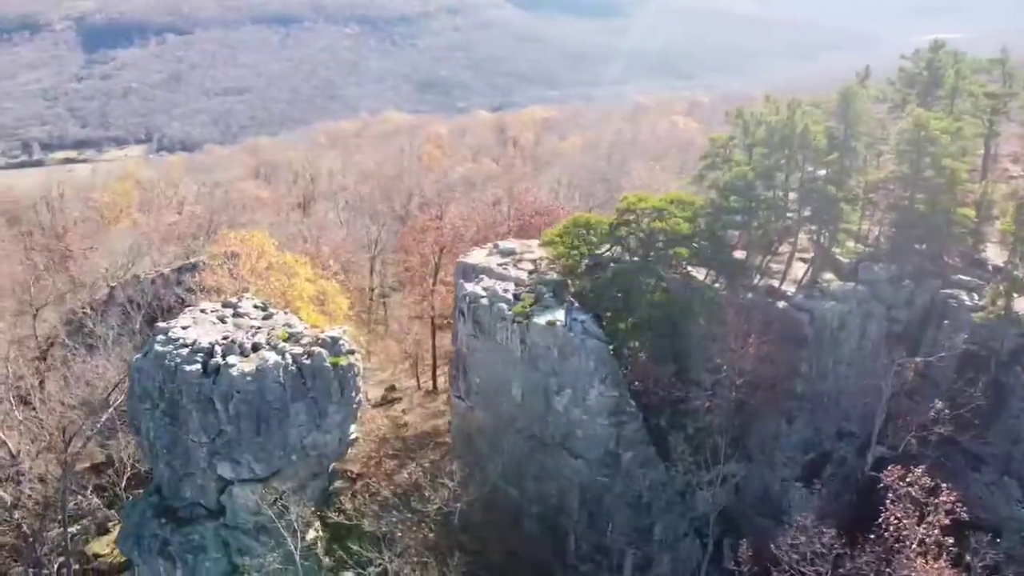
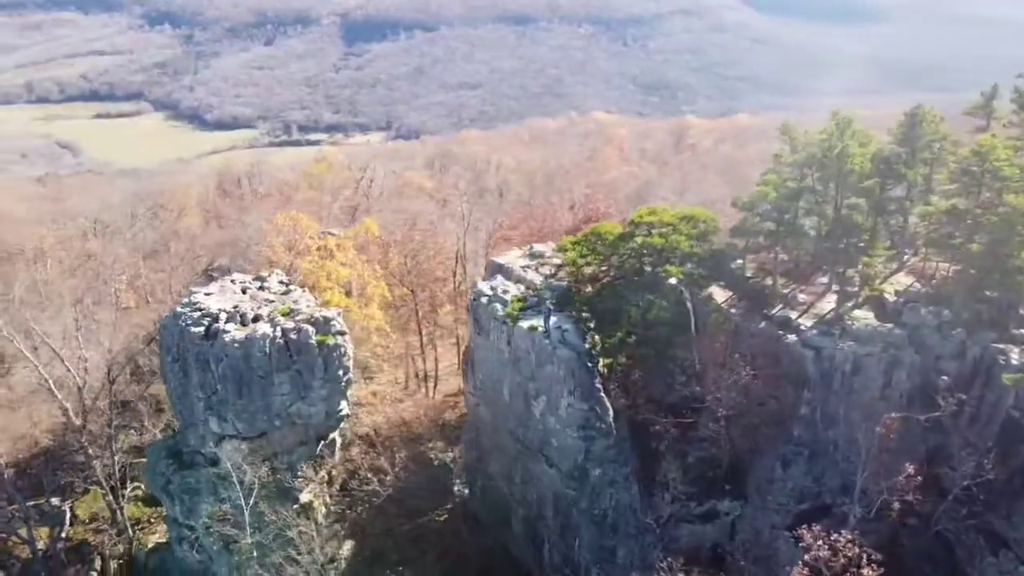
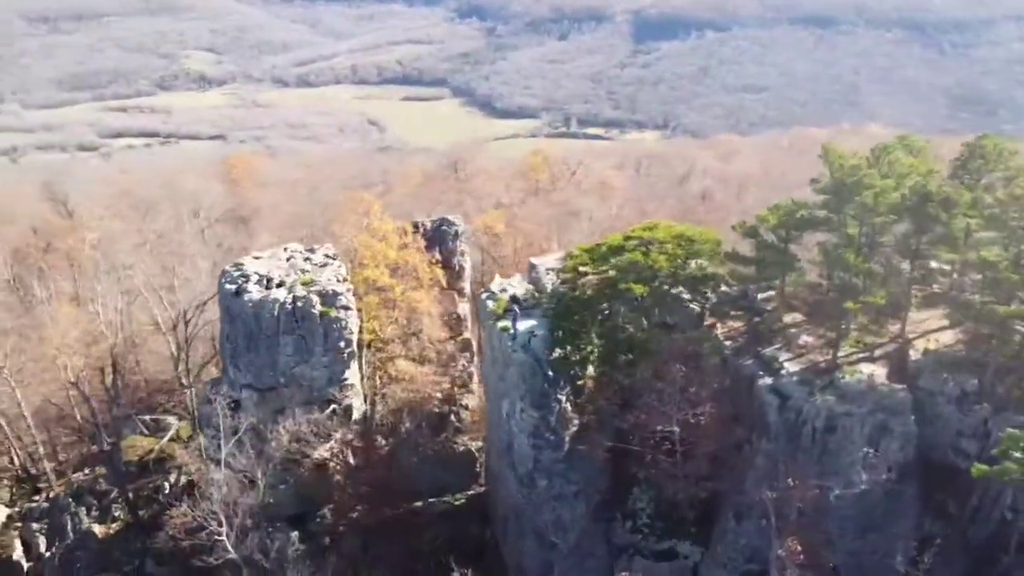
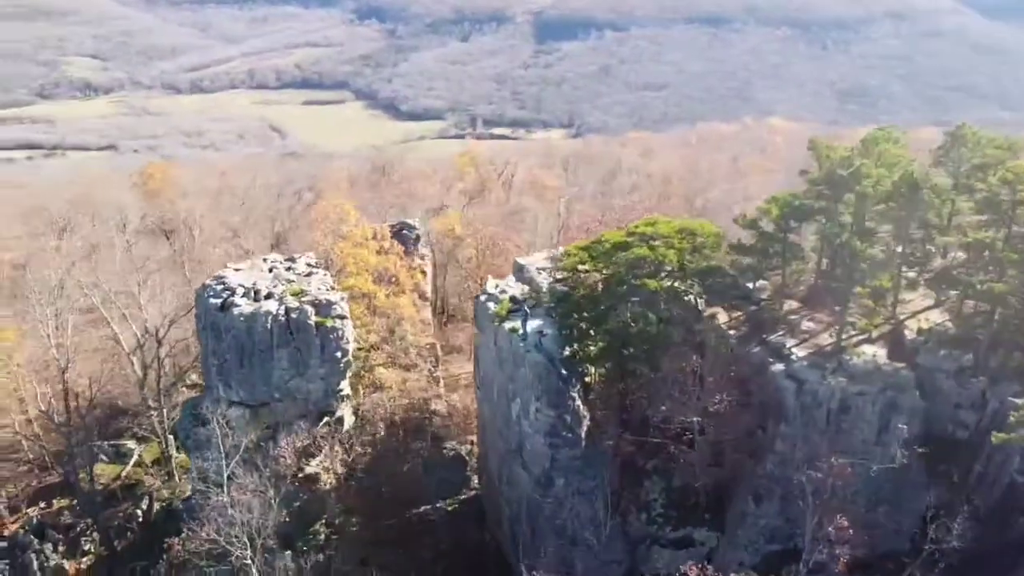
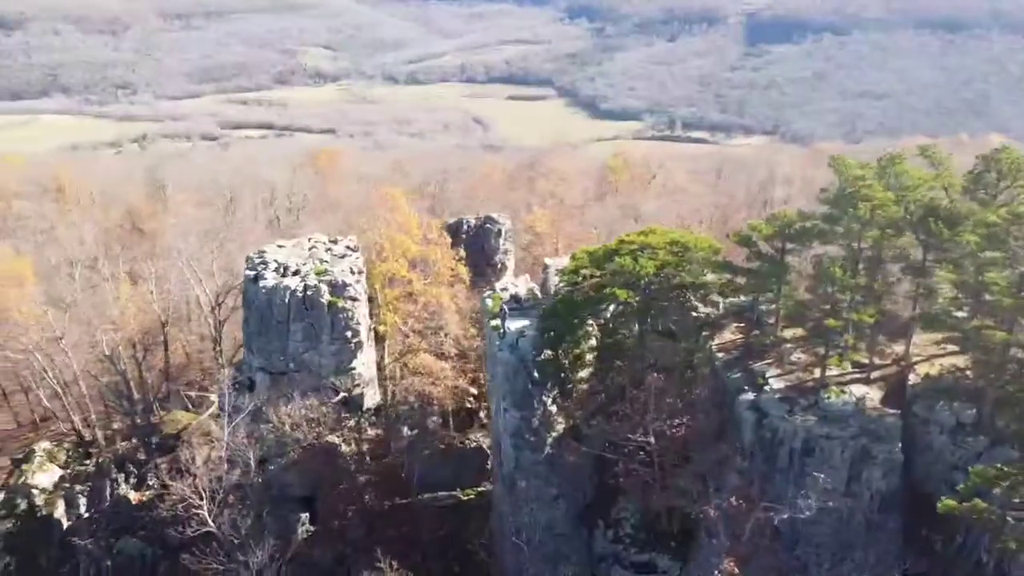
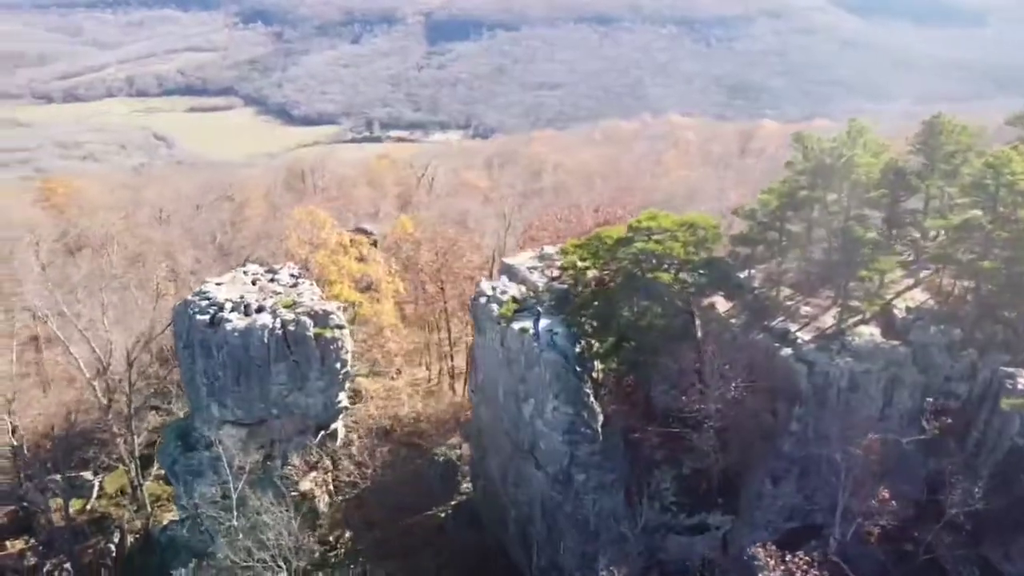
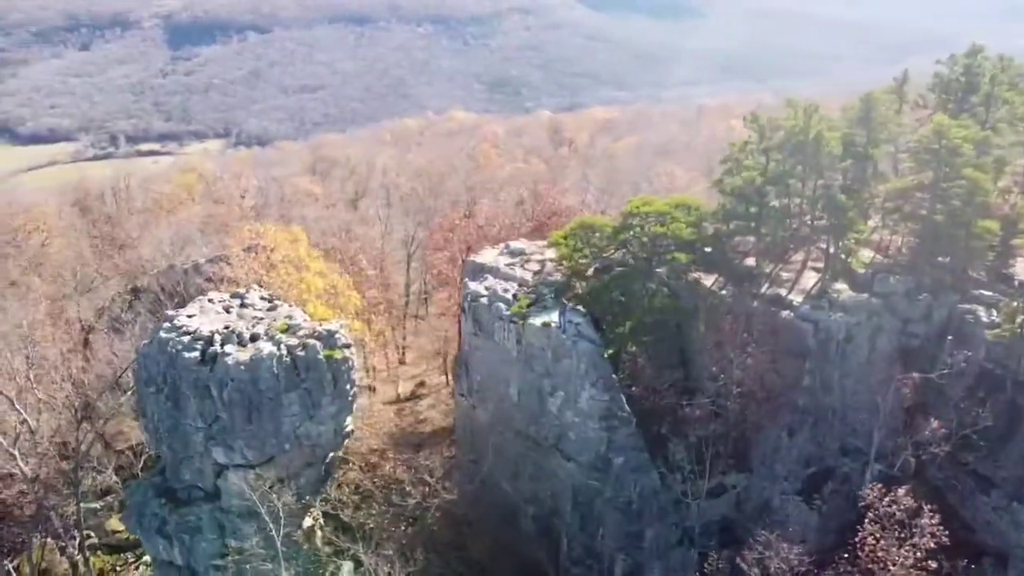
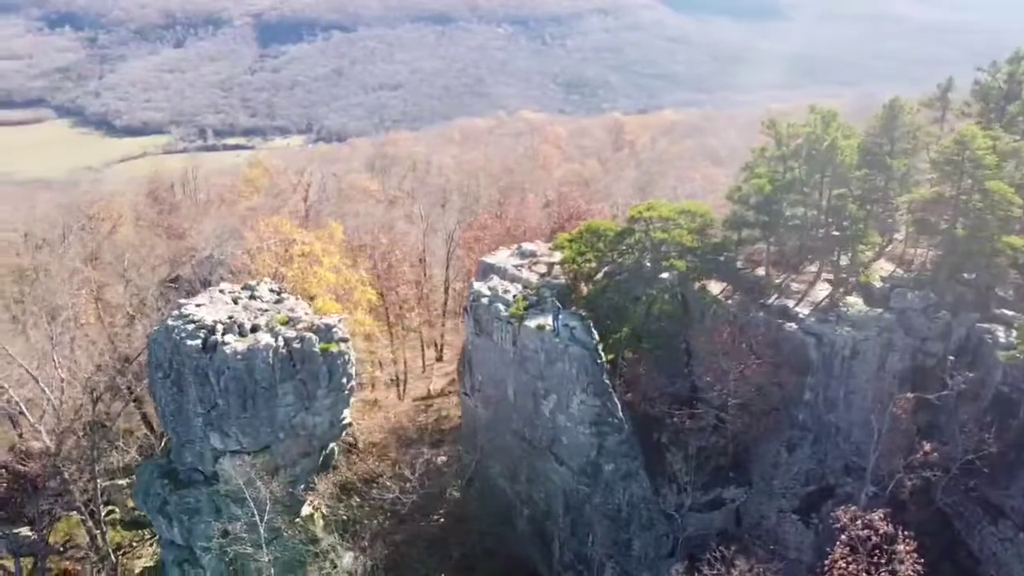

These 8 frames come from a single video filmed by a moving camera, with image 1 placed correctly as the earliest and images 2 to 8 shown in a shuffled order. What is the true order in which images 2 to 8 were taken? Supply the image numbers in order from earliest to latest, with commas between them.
7, 8, 2, 6, 4, 3, 5
